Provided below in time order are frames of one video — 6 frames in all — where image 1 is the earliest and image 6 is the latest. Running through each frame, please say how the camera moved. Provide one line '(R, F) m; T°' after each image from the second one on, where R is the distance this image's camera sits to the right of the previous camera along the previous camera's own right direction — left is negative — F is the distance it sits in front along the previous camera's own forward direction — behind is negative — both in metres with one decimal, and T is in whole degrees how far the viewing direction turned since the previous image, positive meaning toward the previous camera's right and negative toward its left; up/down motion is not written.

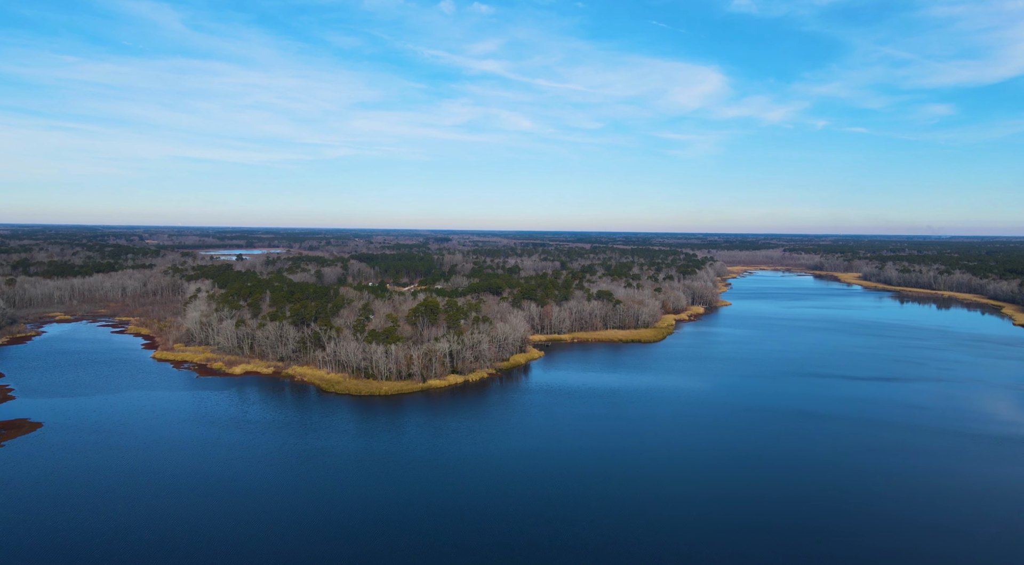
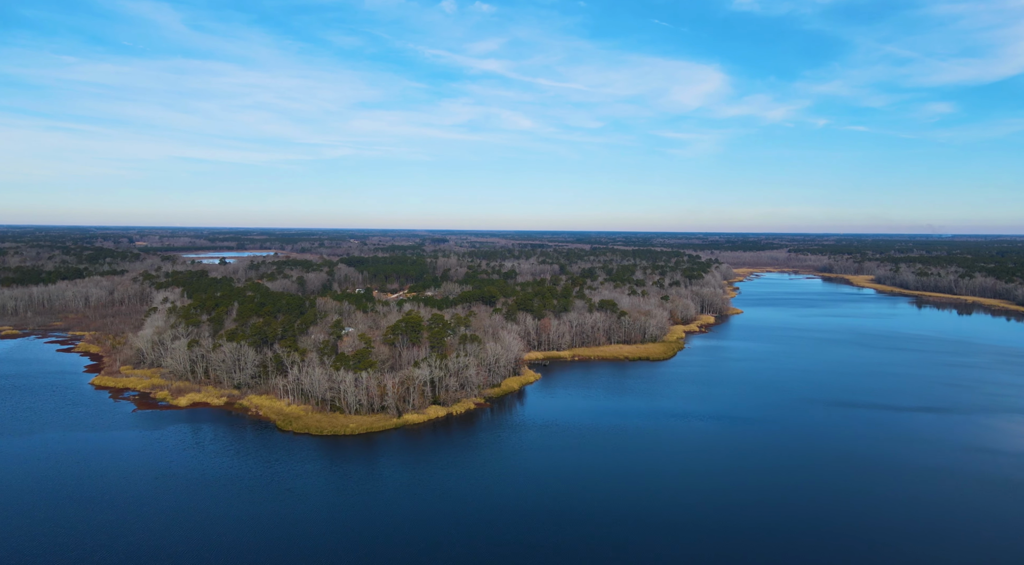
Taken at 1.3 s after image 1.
(+0.4, +4.4) m; 0°
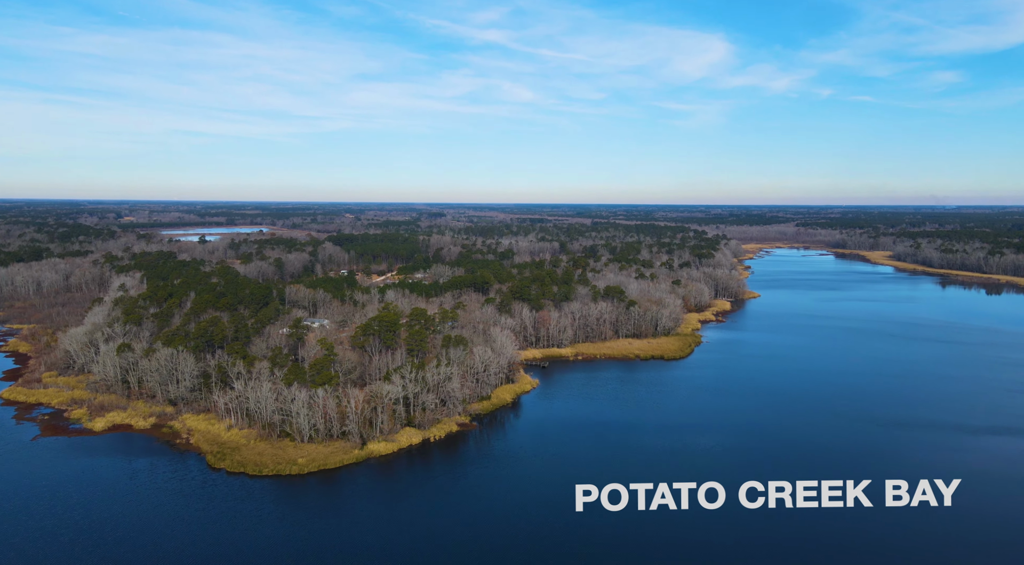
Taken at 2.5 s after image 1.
(+0.3, +5.2) m; 0°
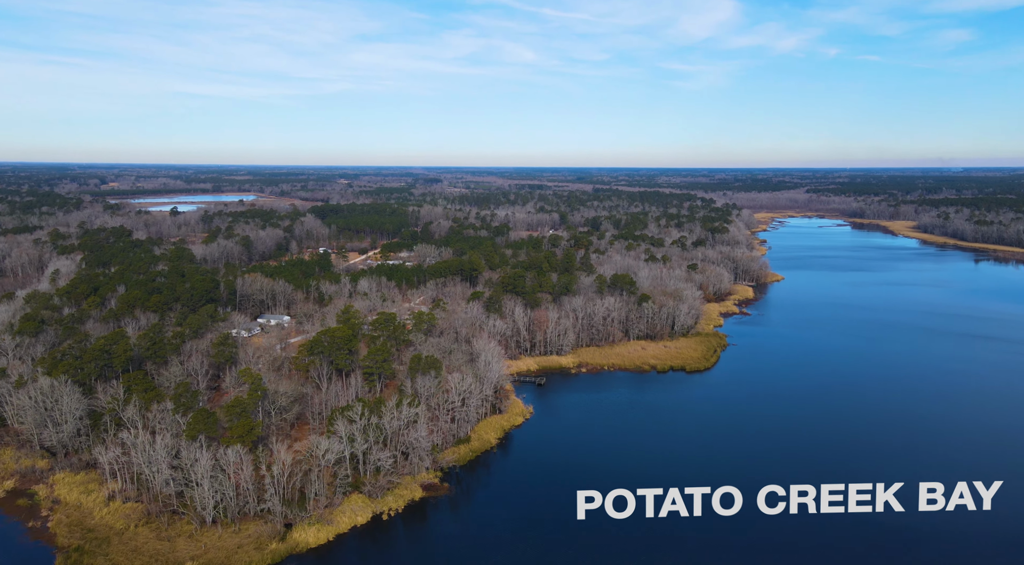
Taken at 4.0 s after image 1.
(+0.4, +6.1) m; 0°
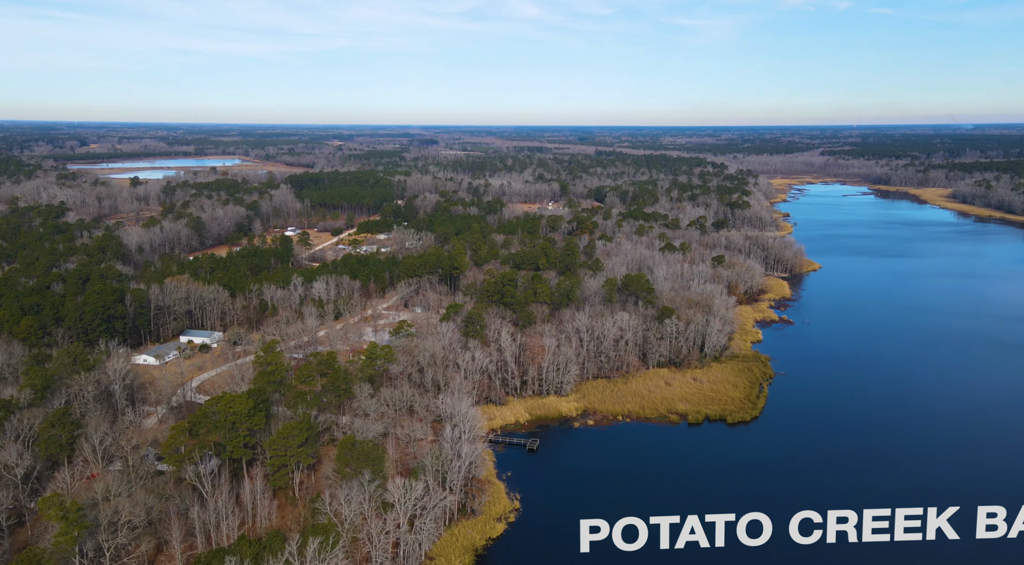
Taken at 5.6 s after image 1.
(+0.5, +7.1) m; 0°
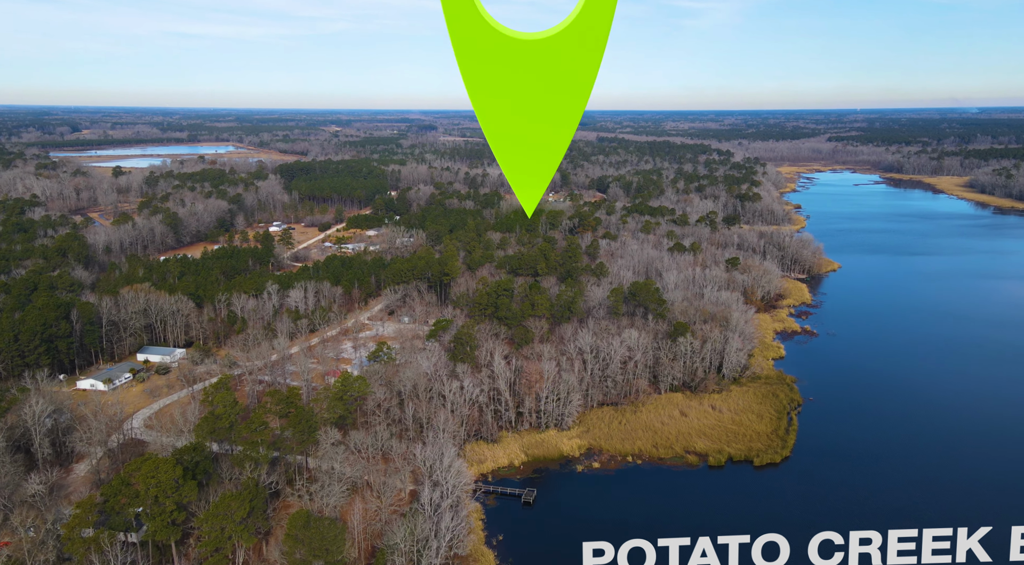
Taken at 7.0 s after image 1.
(+0.2, +2.9) m; 0°
